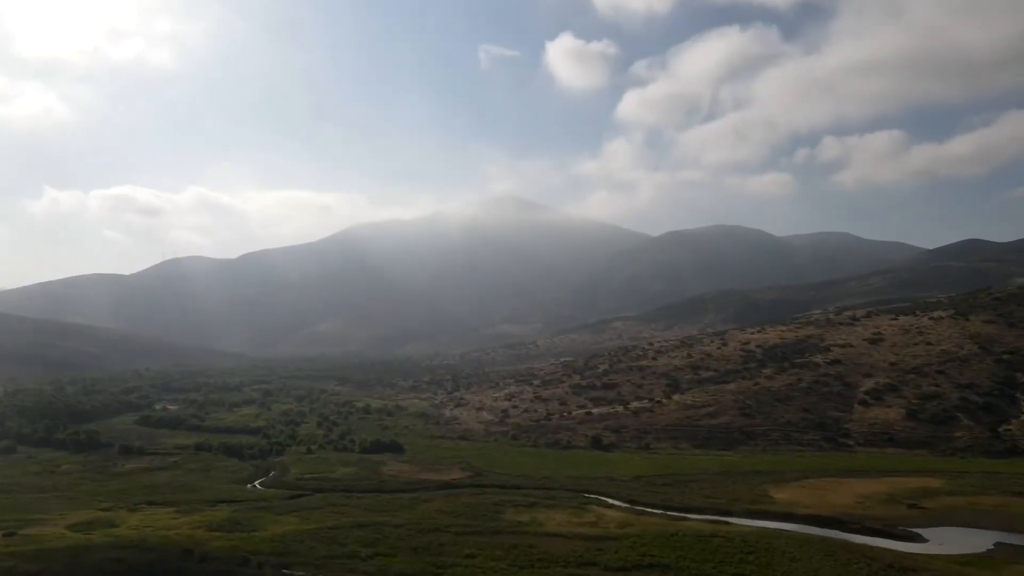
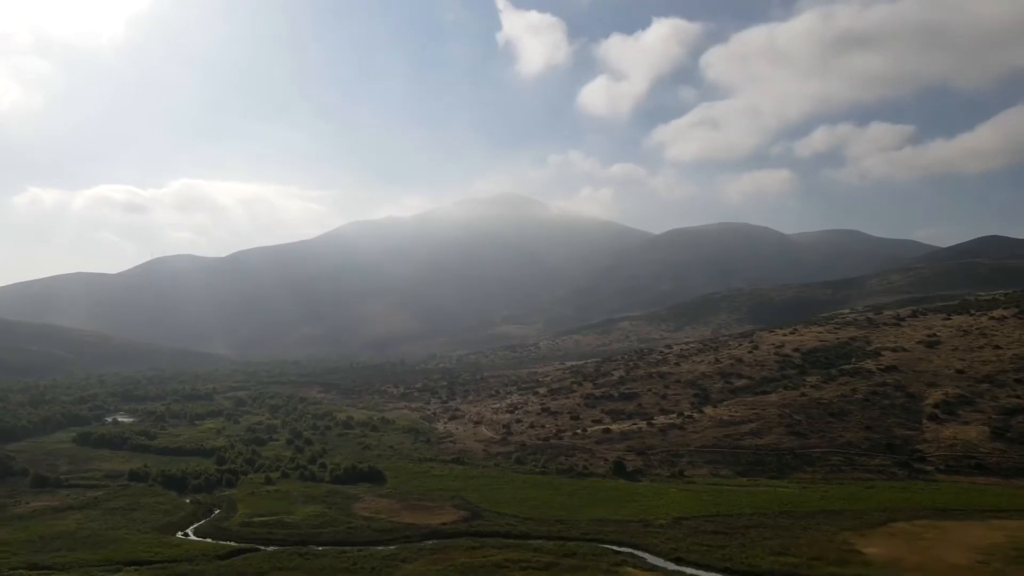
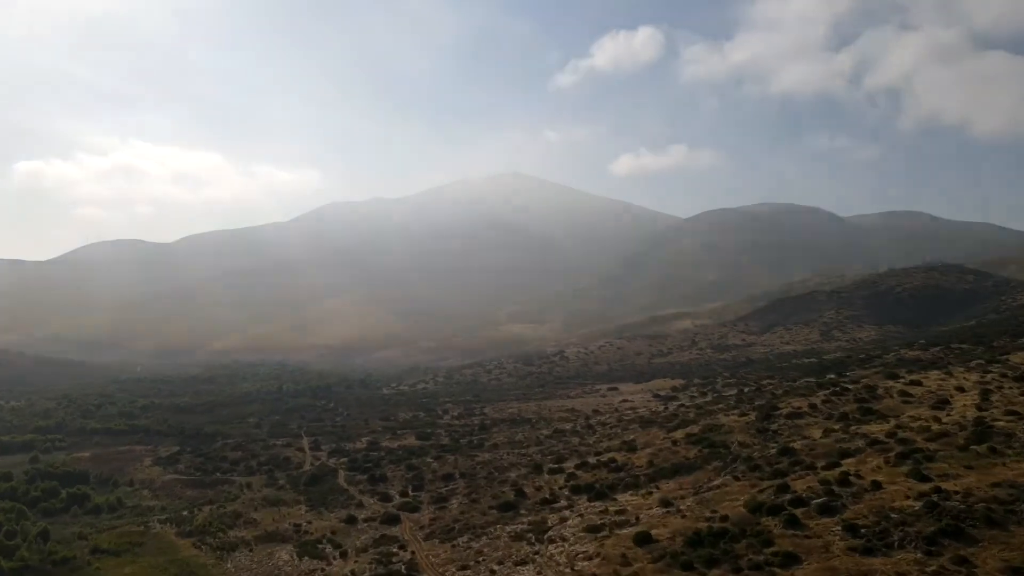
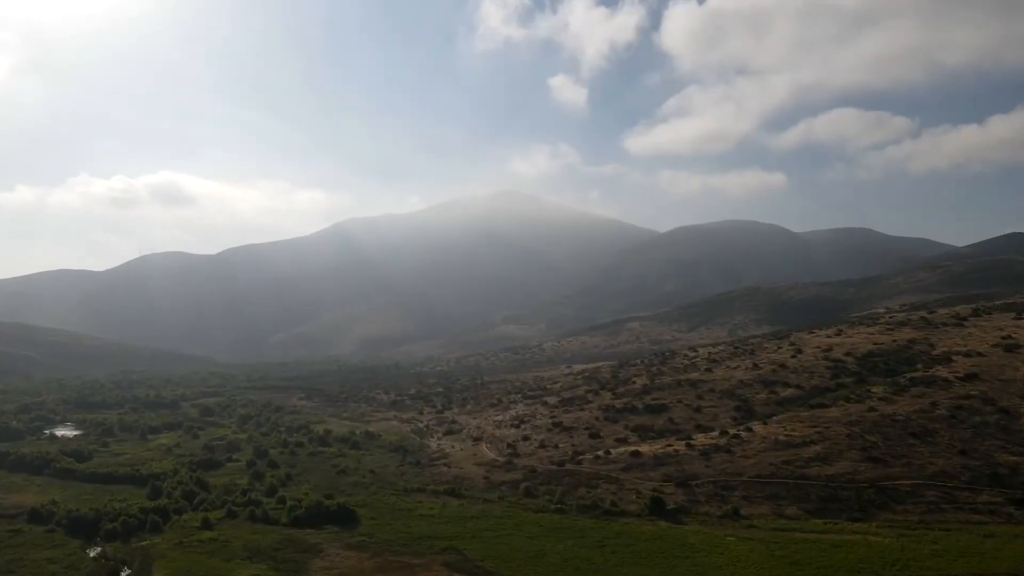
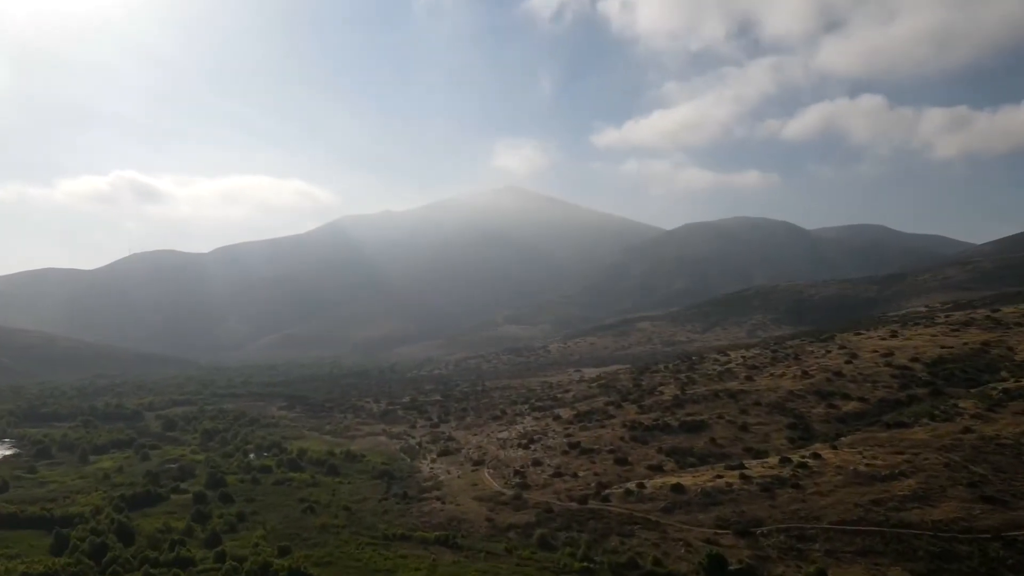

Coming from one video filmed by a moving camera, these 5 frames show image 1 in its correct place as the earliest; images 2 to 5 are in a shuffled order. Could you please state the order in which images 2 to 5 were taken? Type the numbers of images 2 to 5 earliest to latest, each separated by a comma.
2, 4, 5, 3
